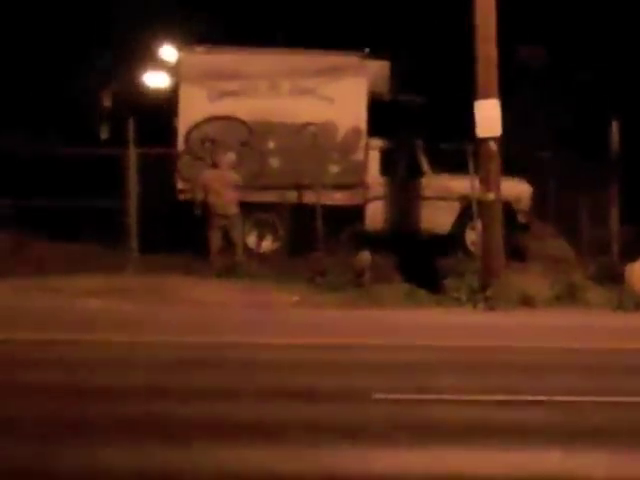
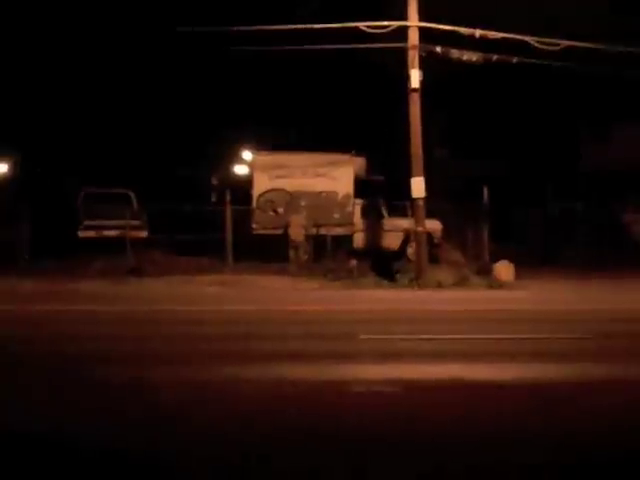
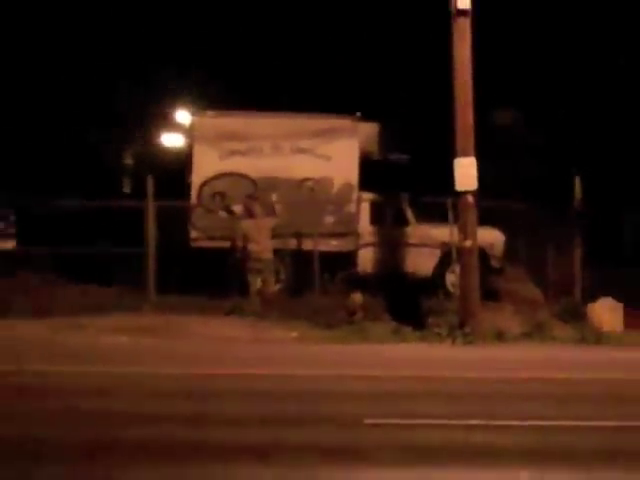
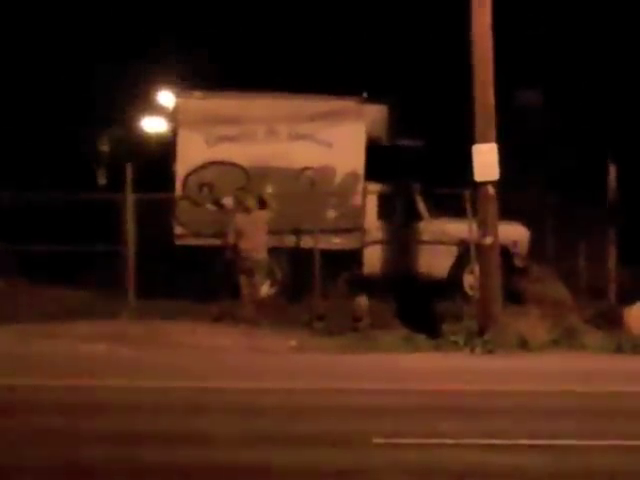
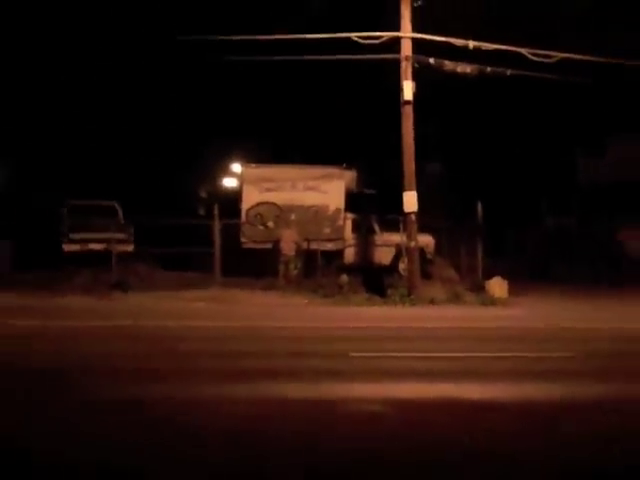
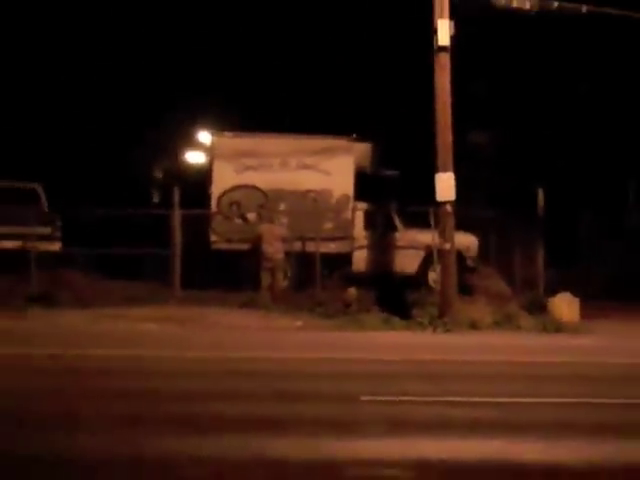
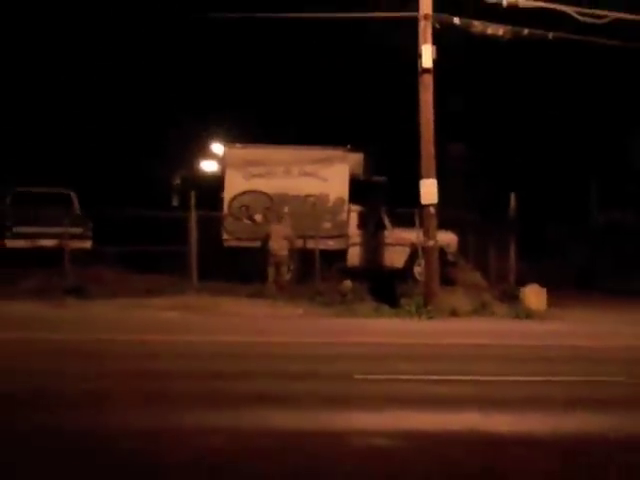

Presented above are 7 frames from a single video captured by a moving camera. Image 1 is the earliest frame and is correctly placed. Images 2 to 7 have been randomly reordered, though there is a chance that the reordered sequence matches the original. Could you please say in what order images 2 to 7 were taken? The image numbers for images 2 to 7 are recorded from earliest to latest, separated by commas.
4, 3, 6, 7, 5, 2
